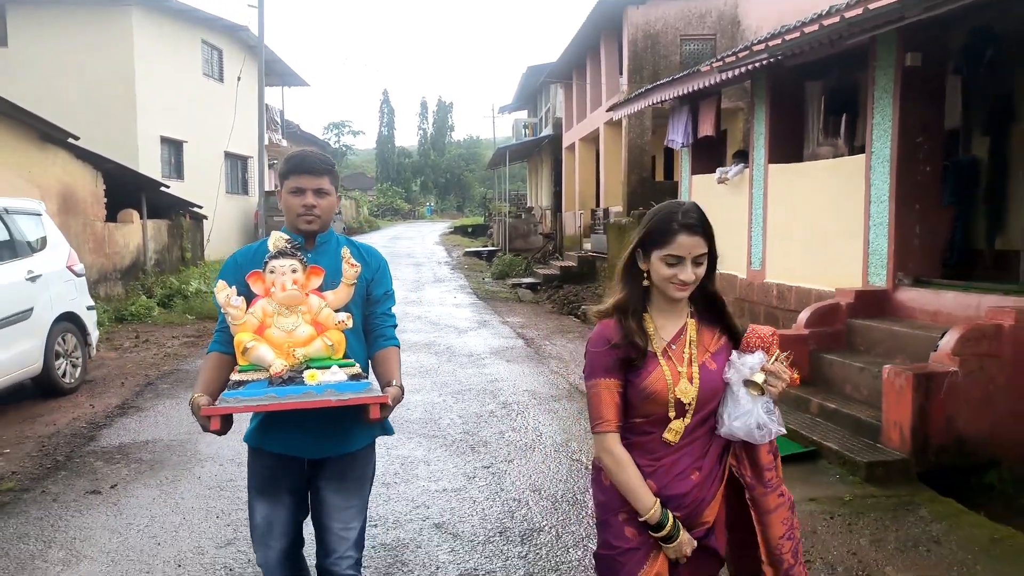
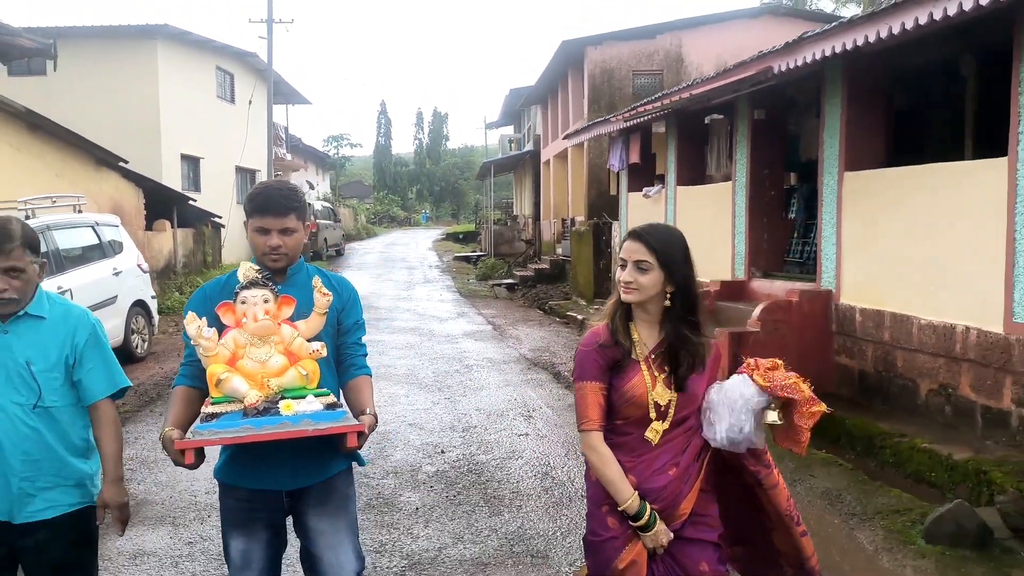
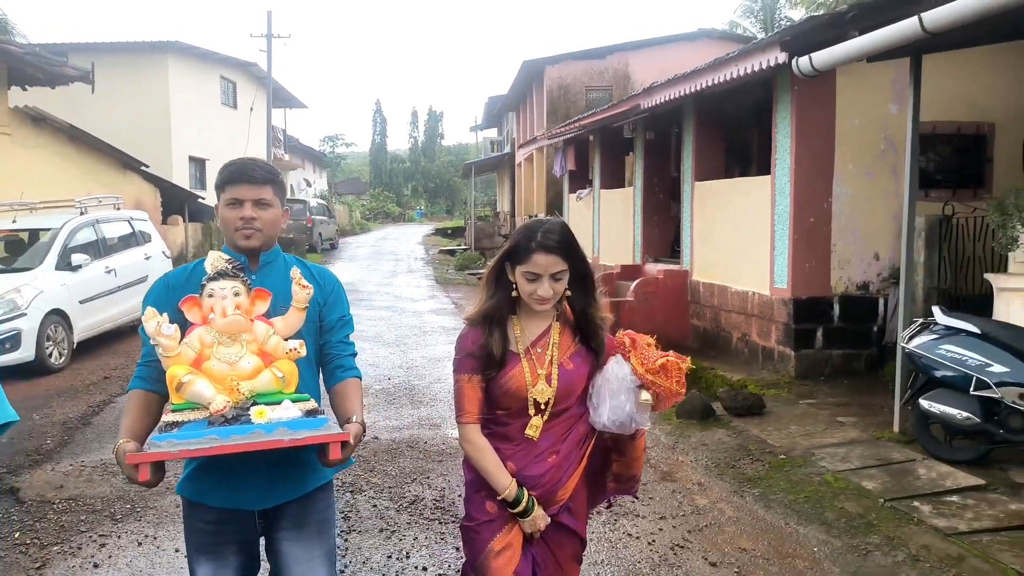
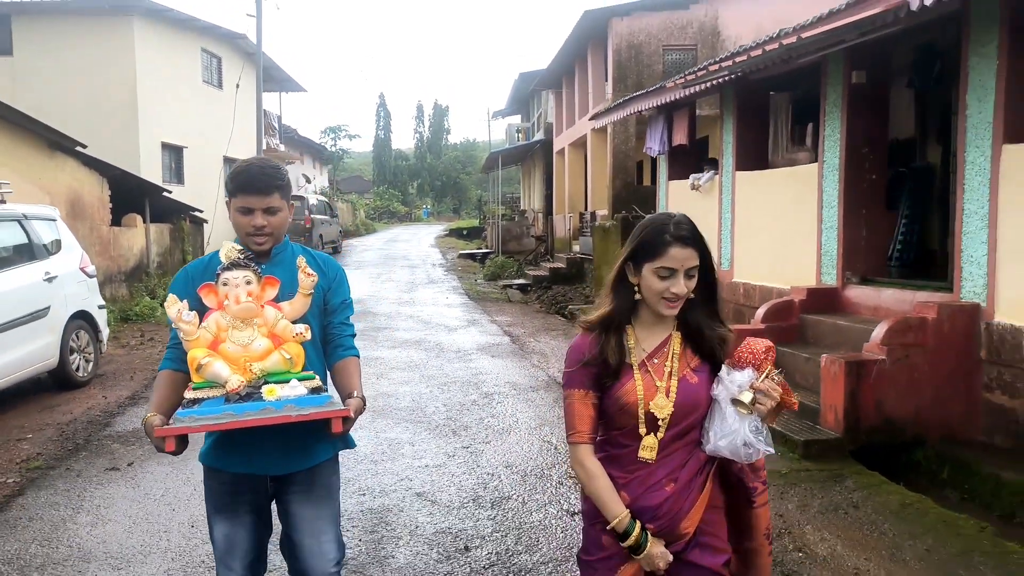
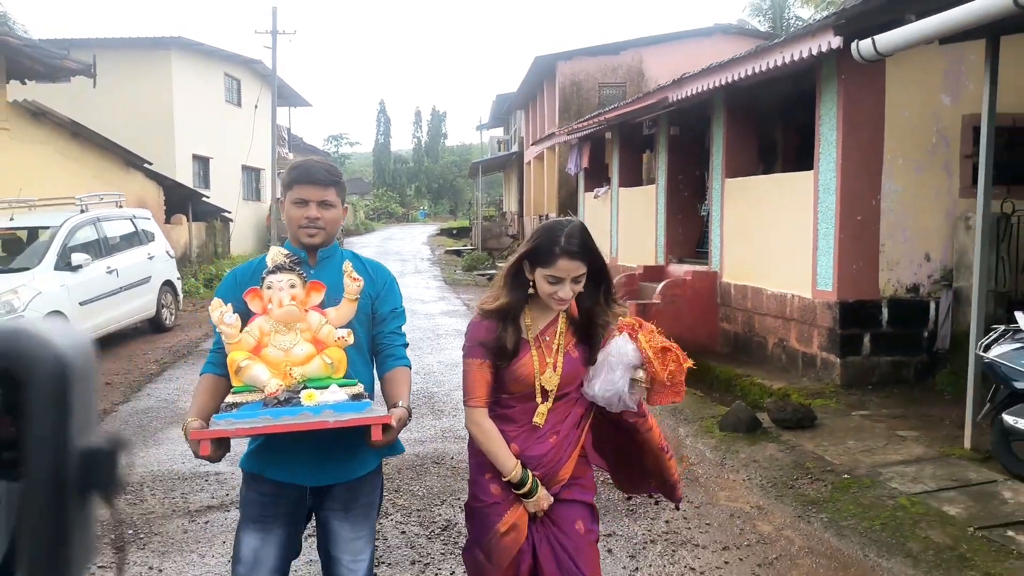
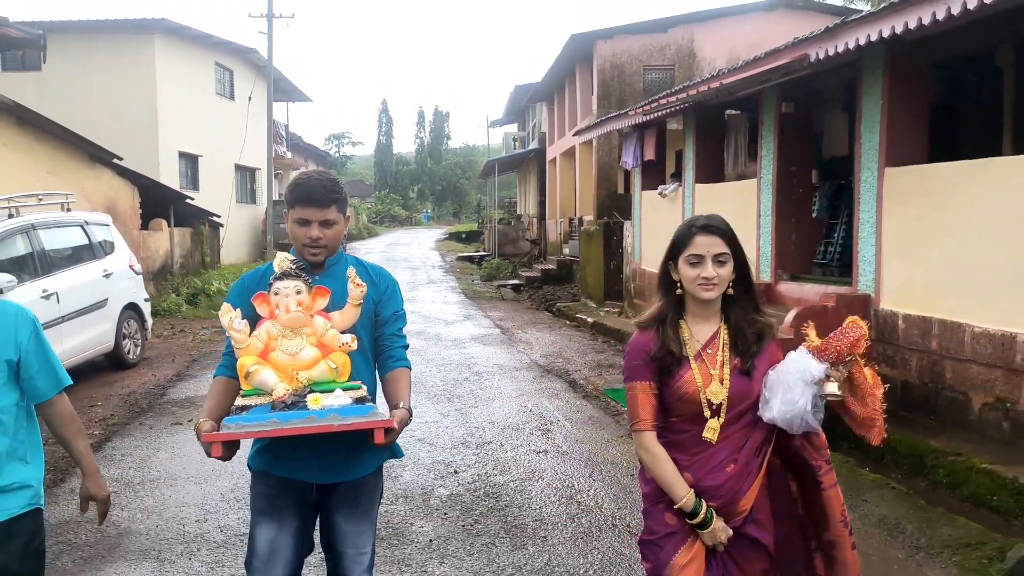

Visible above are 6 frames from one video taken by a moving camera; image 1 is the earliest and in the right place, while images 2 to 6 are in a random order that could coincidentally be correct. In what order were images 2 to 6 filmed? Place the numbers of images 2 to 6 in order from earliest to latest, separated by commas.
4, 6, 2, 5, 3
